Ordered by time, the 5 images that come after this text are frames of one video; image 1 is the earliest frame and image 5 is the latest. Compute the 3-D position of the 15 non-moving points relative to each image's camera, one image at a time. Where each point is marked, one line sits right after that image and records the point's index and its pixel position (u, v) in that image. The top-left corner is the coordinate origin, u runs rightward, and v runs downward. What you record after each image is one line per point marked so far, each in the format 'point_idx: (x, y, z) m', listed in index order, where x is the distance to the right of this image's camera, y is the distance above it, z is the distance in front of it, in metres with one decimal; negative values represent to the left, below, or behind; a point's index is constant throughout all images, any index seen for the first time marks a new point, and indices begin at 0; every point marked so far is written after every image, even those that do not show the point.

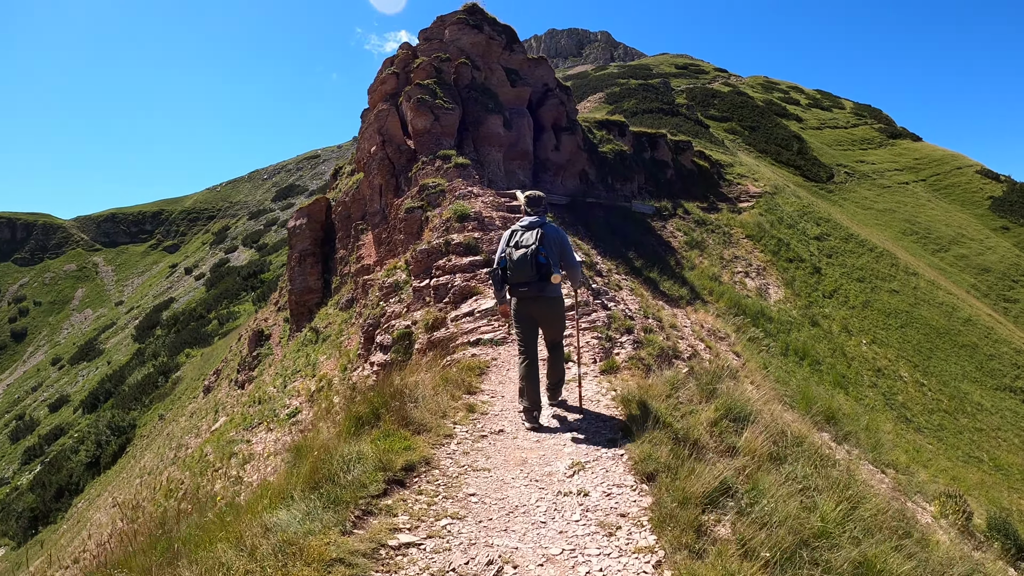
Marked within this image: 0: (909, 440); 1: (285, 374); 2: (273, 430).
0: (+14.2, -5.4, +18.5) m
1: (-8.0, -3.1, +18.3) m
2: (-6.0, -3.5, +12.9) m
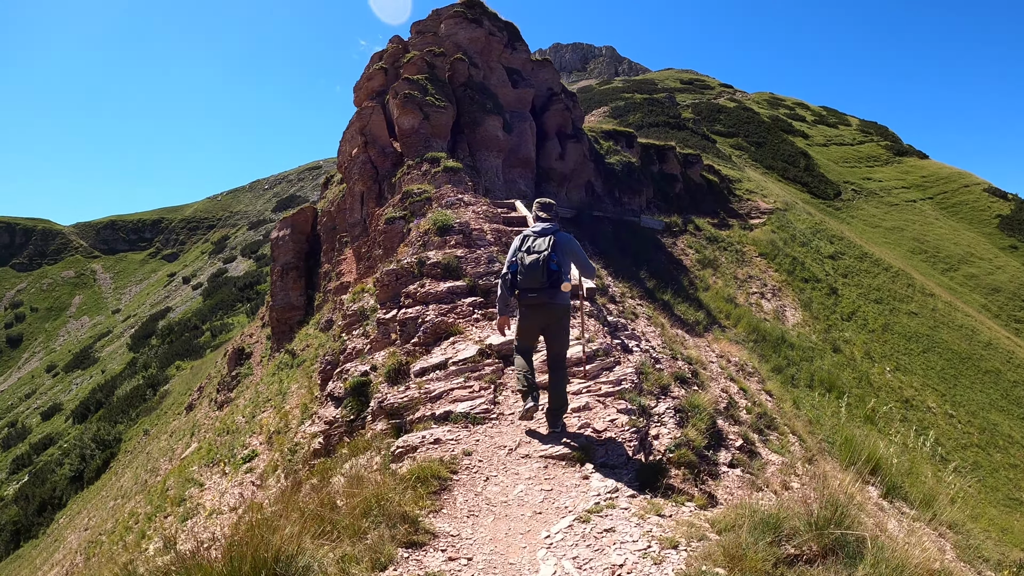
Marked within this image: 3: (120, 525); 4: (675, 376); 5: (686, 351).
0: (+14.1, -6.3, +16.5) m
1: (-8.1, -3.6, +16.4) m
2: (-6.1, -4.0, +11.0) m
3: (-14.4, -8.7, +18.9) m
4: (+2.2, -1.3, +6.9) m
5: (+3.2, -1.2, +9.3) m
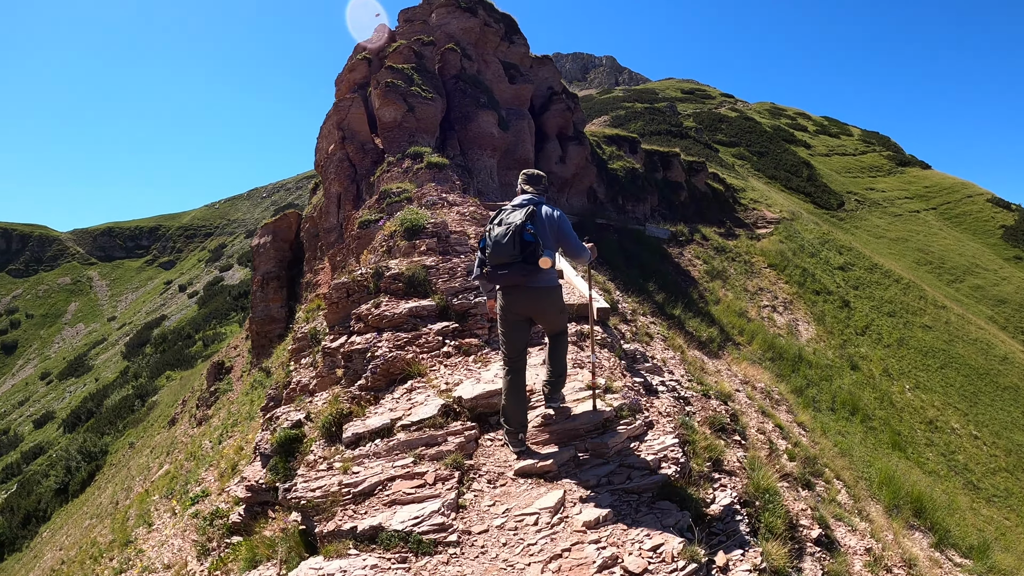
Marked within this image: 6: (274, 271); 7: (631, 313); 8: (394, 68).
0: (+13.9, -6.7, +15.0) m
1: (-8.3, -4.0, +14.9) m
2: (-6.2, -4.2, +9.5) m
3: (-14.6, -9.1, +17.2) m
4: (+2.1, -1.5, +5.4) m
5: (+3.0, -1.4, +7.8) m
6: (-9.2, +0.7, +19.7) m
7: (+2.1, -0.4, +9.1) m
8: (-2.9, +5.3, +12.3) m
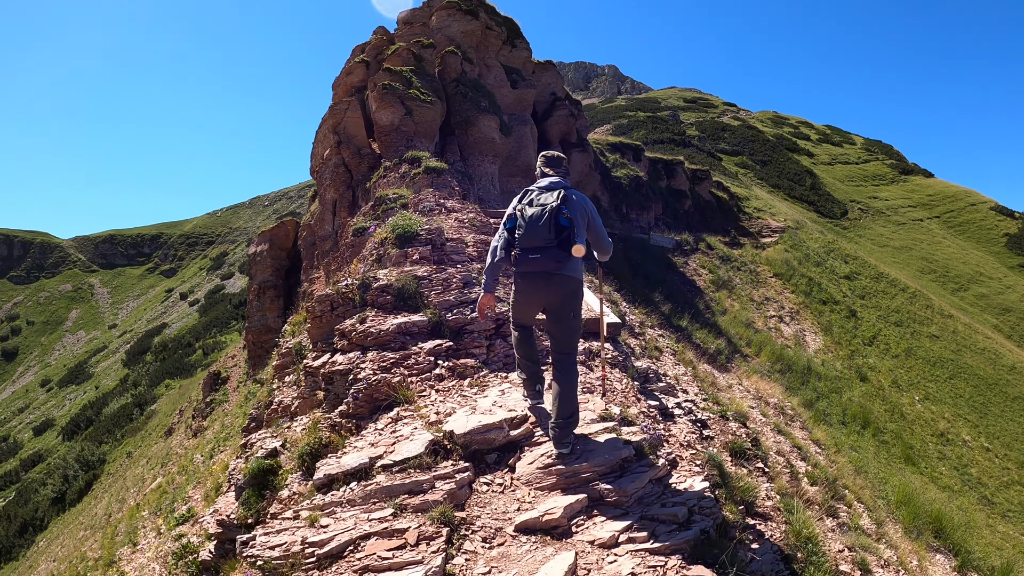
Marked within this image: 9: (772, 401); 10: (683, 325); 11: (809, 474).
0: (+14.0, -7.0, +14.4) m
1: (-8.2, -4.2, +14.4) m
2: (-6.2, -4.4, +9.0) m
3: (-14.6, -9.3, +16.7) m
4: (+2.1, -1.6, +5.0) m
5: (+3.1, -1.6, +7.3) m
6: (-9.1, +0.3, +19.3) m
7: (+2.1, -0.6, +8.7) m
8: (-2.8, +5.1, +12.0) m
9: (+5.5, -2.4, +10.8) m
10: (+5.1, -1.1, +15.4) m
11: (+3.9, -2.4, +6.6) m
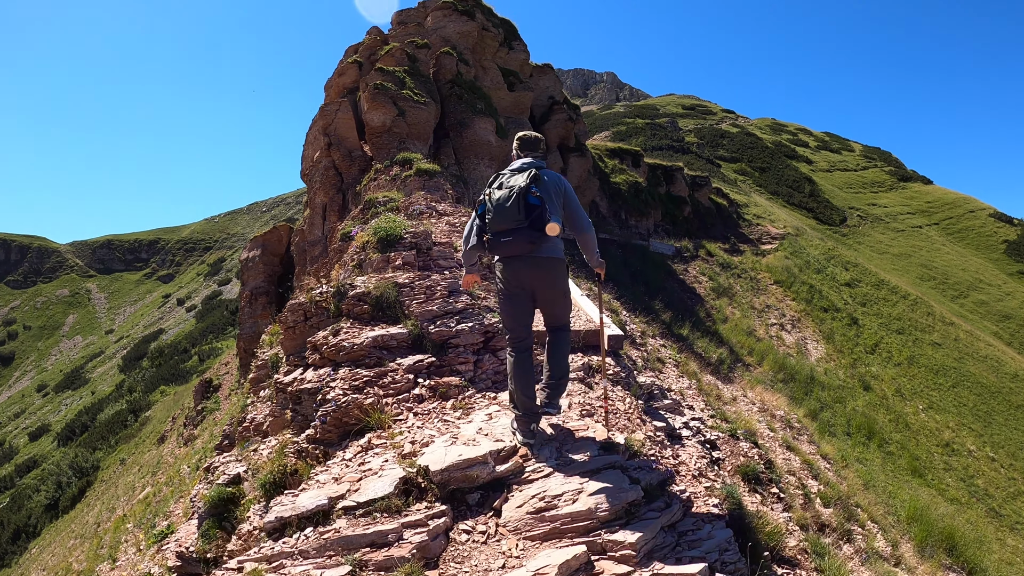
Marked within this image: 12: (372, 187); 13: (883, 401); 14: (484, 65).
0: (+13.9, -7.3, +14.0) m
1: (-8.3, -4.4, +14.0) m
2: (-6.3, -4.5, +8.6) m
3: (-14.7, -9.5, +16.2) m
4: (+2.1, -1.7, +4.6) m
5: (+3.0, -1.7, +7.0) m
6: (-9.2, +0.1, +19.0) m
7: (+2.1, -0.7, +8.3) m
8: (-2.9, +4.9, +11.7) m
9: (+5.4, -2.5, +10.4) m
10: (+5.0, -1.3, +15.0) m
11: (+3.8, -2.5, +6.2) m
12: (-2.8, +2.0, +10.3) m
13: (+14.4, -4.4, +19.8) m
14: (-0.8, +6.4, +14.7) m
